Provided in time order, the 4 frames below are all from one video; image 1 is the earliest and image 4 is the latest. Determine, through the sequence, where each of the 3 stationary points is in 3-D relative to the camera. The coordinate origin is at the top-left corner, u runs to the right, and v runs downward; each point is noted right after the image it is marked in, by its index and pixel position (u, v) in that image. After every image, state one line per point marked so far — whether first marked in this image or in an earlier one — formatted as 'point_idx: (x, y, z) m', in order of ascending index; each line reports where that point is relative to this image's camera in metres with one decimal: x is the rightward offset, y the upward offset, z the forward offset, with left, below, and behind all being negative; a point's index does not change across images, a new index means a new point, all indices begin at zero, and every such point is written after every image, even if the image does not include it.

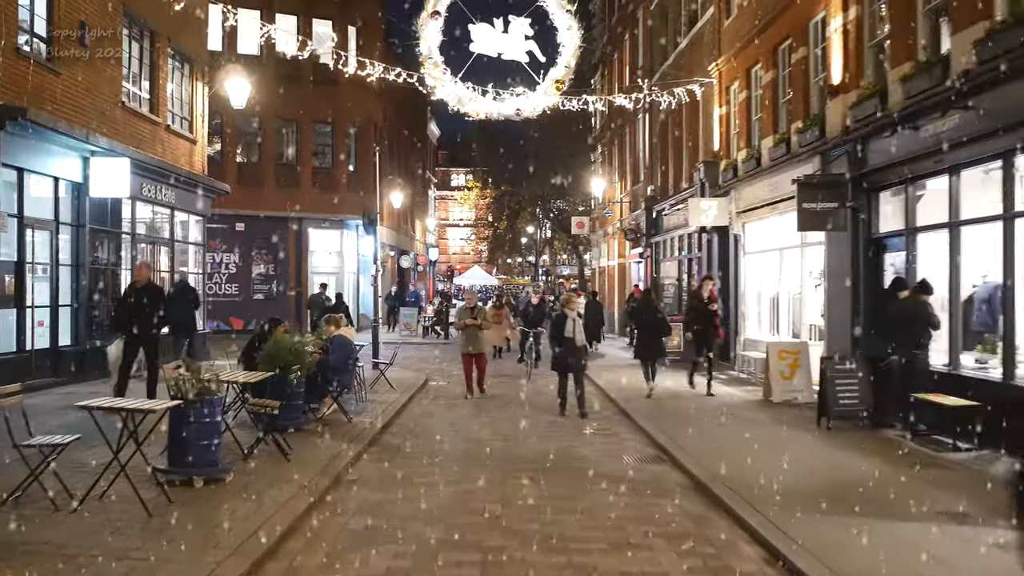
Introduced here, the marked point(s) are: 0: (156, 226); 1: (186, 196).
0: (-6.7, +1.1, +18.2) m
1: (-6.6, +1.9, +19.4) m
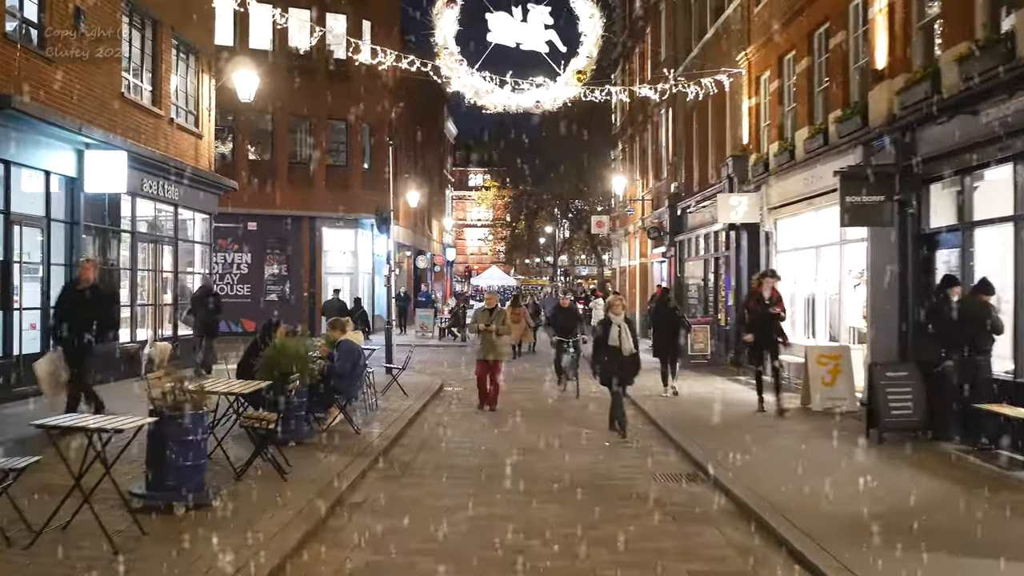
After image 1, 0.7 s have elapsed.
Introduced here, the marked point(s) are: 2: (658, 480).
0: (-6.4, +1.1, +17.4) m
1: (-6.2, +1.8, +18.6) m
2: (+1.3, -1.8, +8.9) m
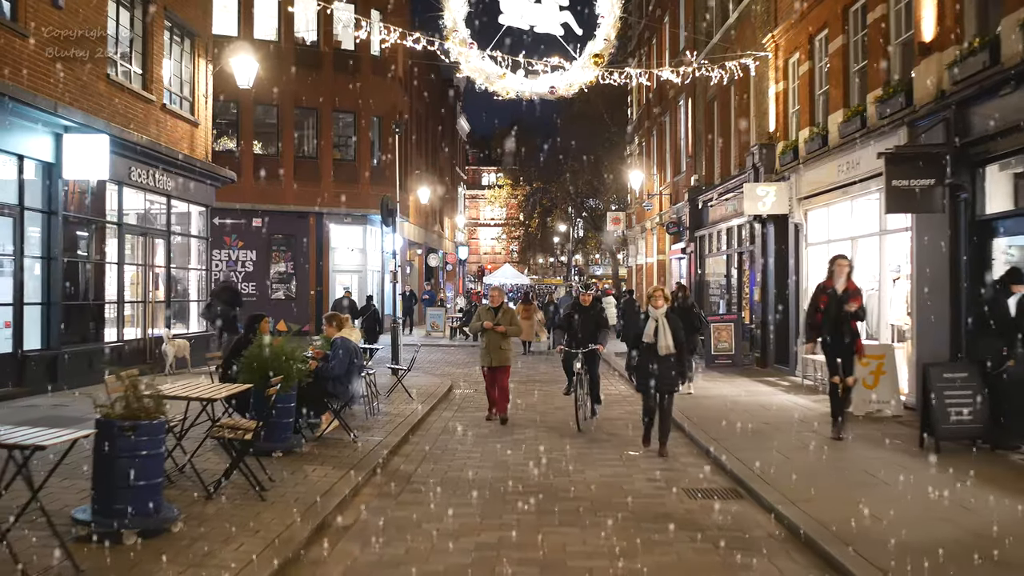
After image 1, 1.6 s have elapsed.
0: (-6.1, +1.2, +16.4) m
1: (-6.0, +1.9, +17.6) m
2: (+1.4, -1.7, +7.8) m
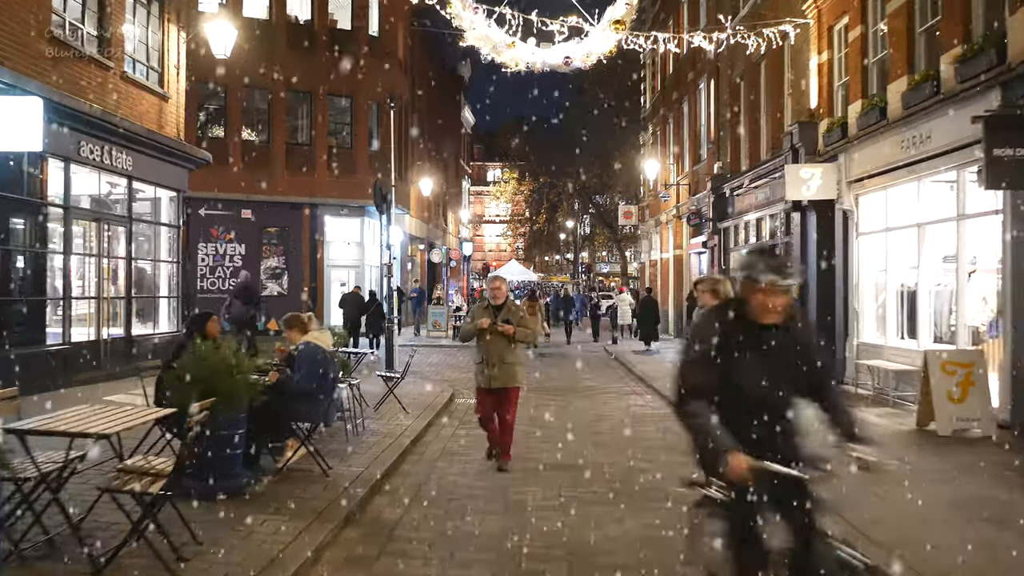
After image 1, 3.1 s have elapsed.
0: (-6.0, +1.3, +14.3) m
1: (-5.8, +2.0, +15.5) m
2: (+1.5, -1.6, +5.7) m
